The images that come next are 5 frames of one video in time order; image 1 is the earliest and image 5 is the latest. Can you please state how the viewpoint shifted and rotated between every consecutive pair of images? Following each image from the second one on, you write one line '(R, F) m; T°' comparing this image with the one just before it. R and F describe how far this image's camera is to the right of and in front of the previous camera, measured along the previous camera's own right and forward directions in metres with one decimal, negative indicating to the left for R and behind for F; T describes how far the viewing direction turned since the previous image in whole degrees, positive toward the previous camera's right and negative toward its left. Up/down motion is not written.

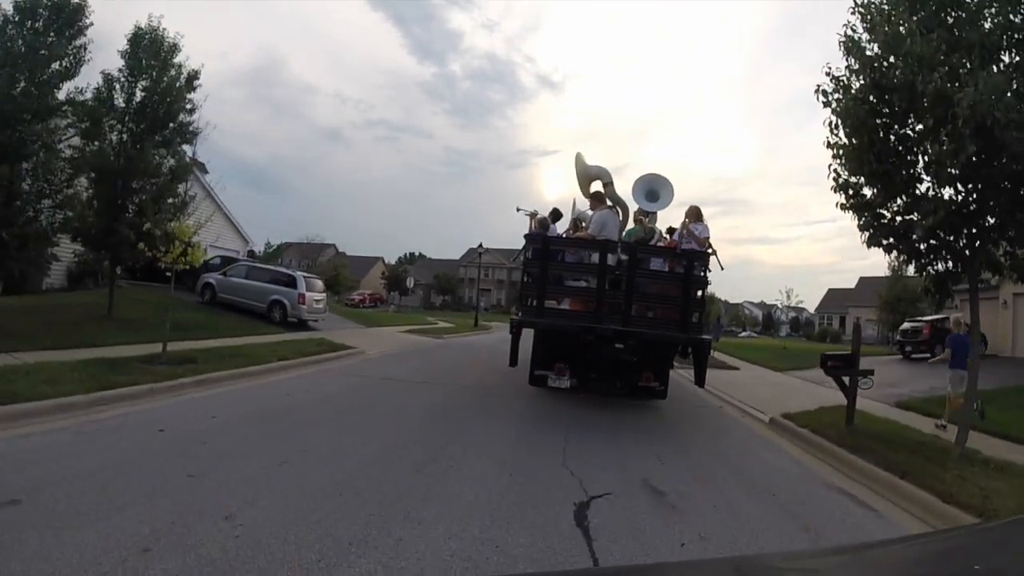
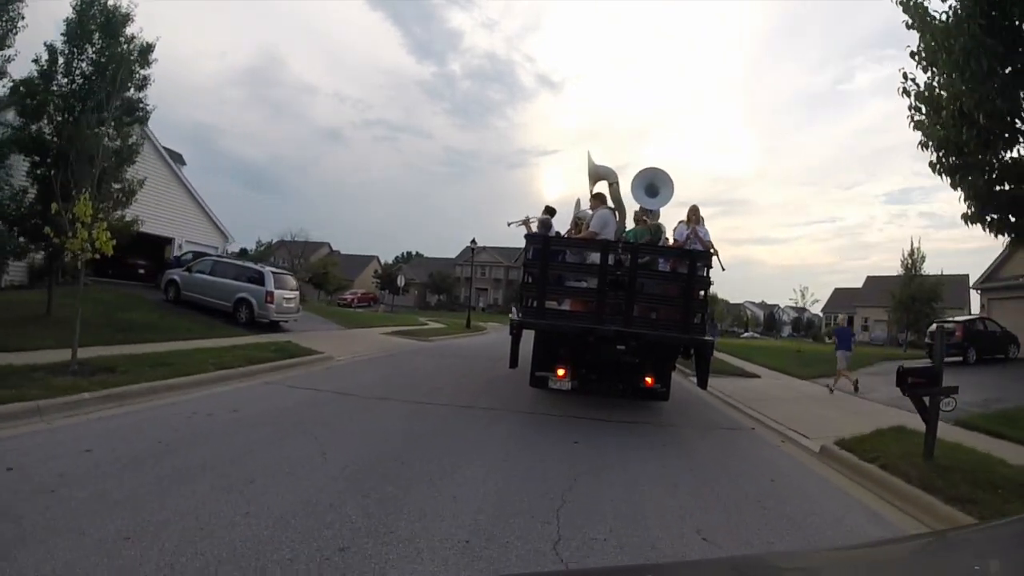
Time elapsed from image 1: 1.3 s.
(+0.1, +1.2) m; 0°
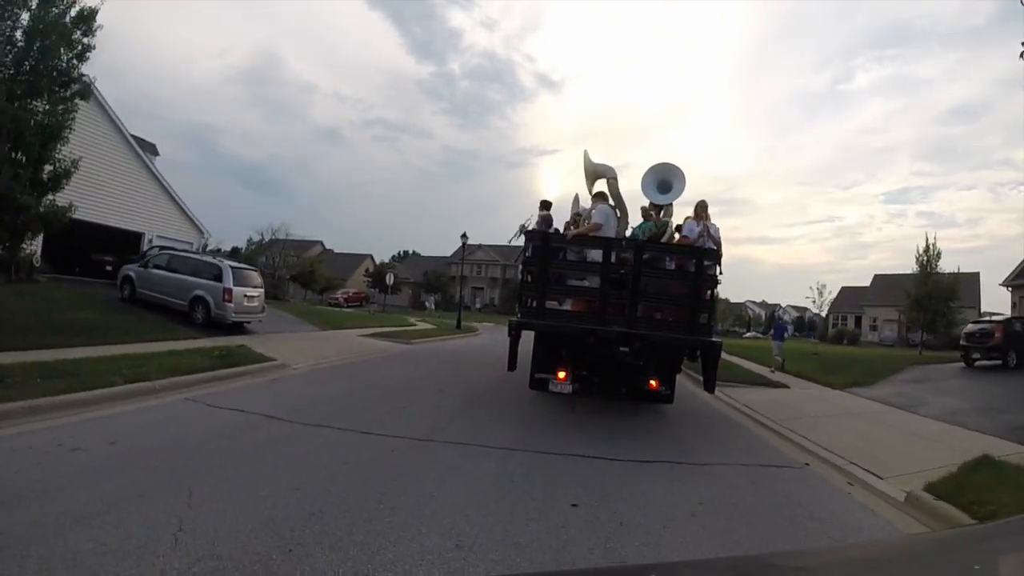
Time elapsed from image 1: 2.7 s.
(+0.1, +1.2) m; 0°
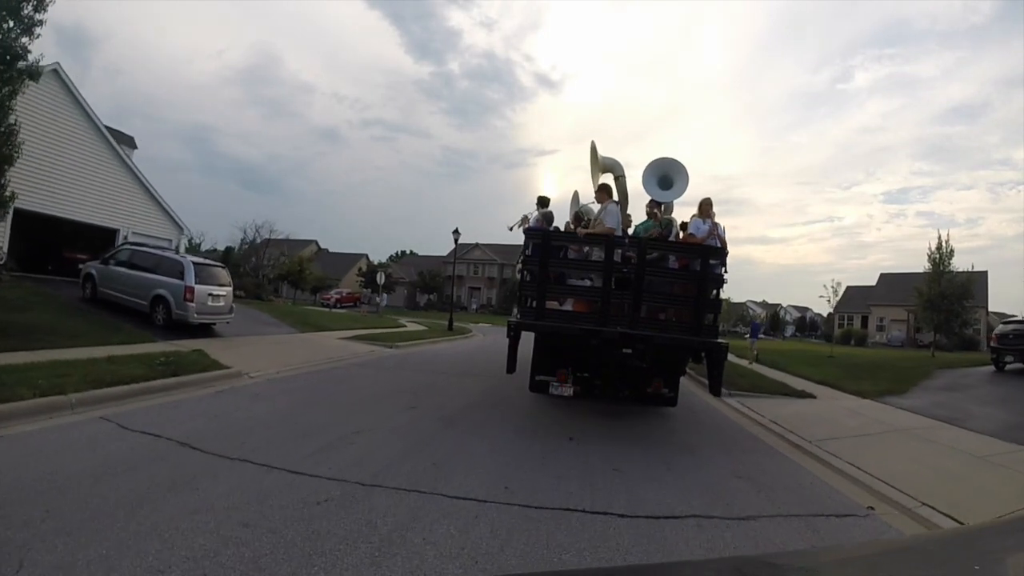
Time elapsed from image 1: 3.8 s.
(+0.1, +0.9) m; 0°
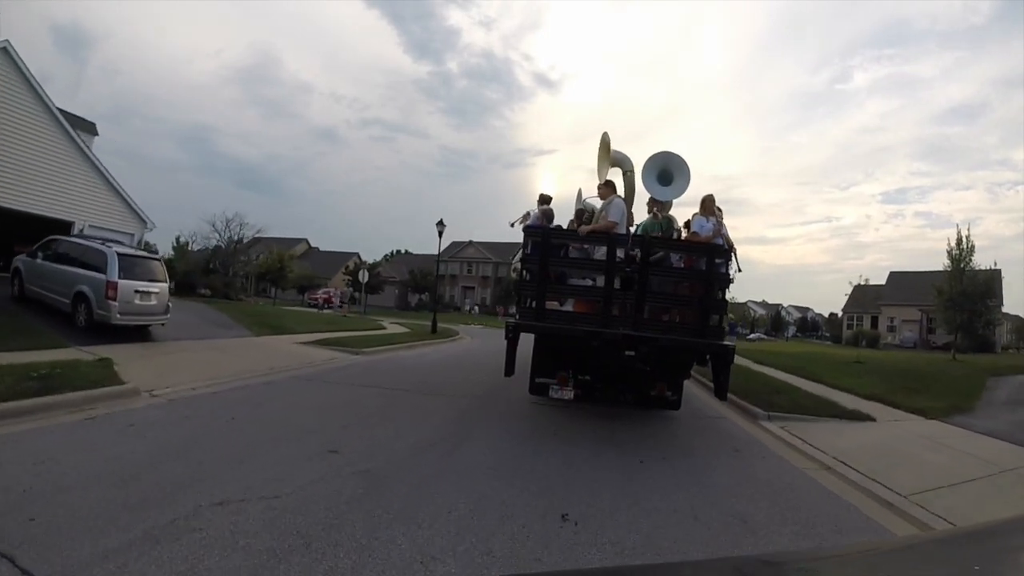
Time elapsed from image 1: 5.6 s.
(+0.2, +1.4) m; 0°
